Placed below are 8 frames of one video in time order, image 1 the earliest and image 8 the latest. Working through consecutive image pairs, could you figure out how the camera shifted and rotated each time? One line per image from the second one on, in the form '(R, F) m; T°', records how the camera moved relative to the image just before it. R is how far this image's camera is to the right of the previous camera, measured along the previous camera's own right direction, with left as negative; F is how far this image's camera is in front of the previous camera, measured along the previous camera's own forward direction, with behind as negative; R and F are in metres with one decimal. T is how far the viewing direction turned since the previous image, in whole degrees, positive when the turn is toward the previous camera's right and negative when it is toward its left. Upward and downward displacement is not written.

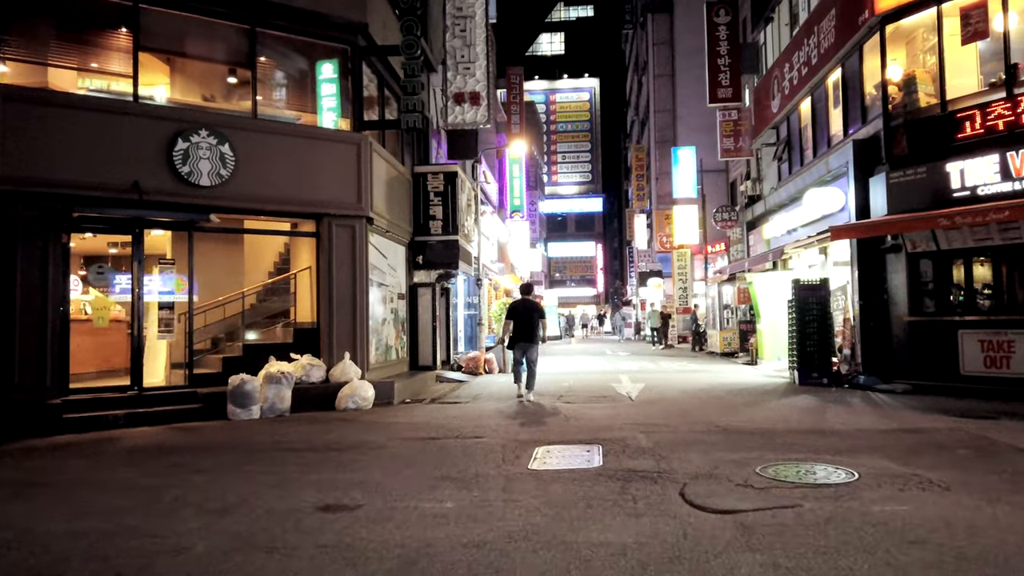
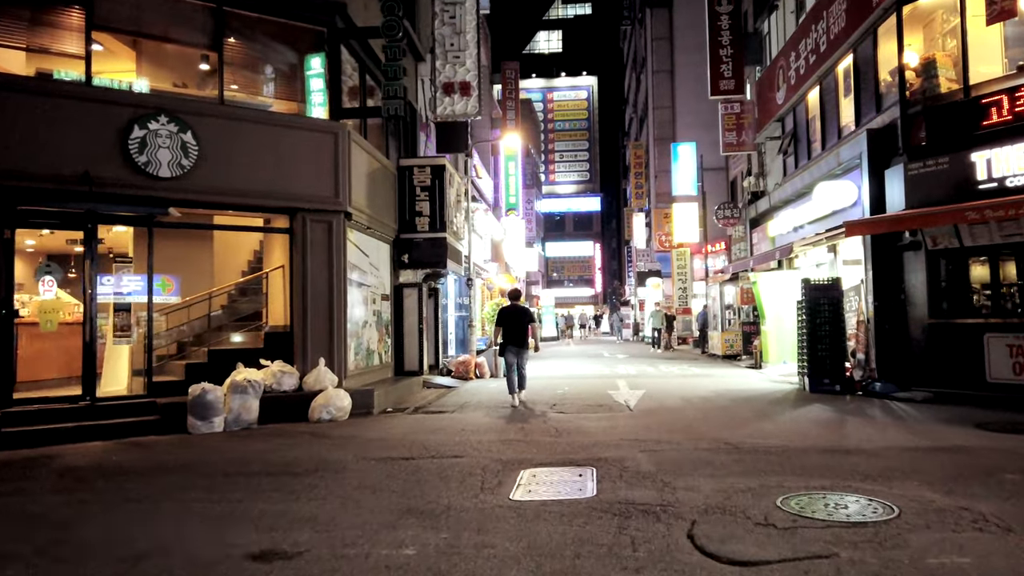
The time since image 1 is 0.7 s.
(+0.1, +0.9) m; 0°
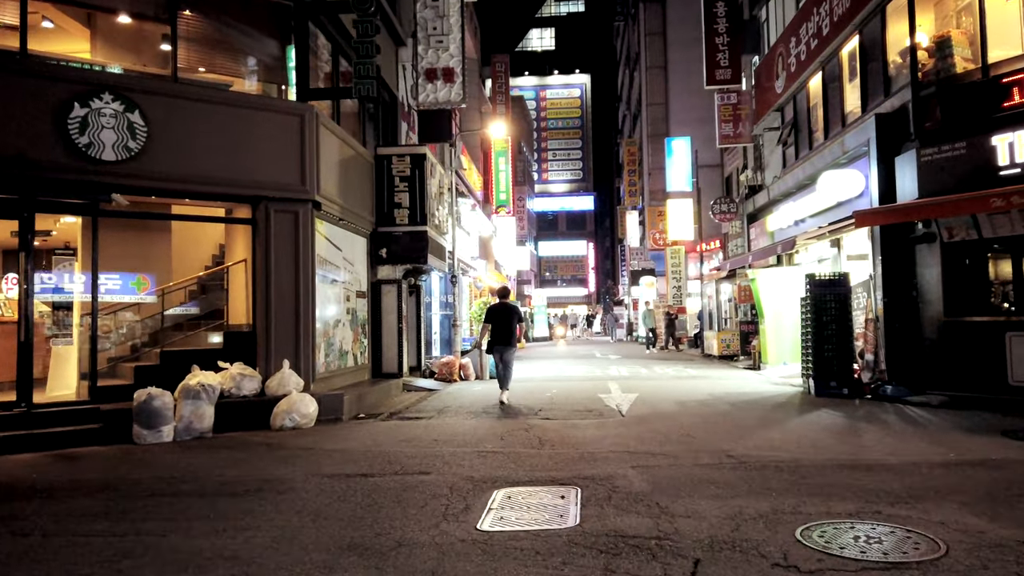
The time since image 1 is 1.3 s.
(+0.2, +0.9) m; 0°
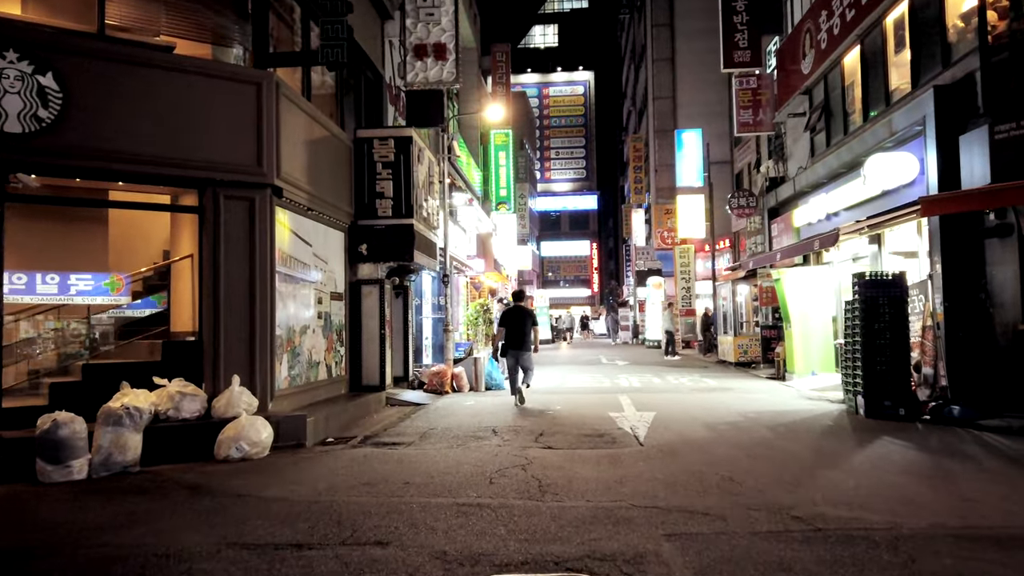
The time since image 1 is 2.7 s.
(+0.1, +1.7) m; 0°
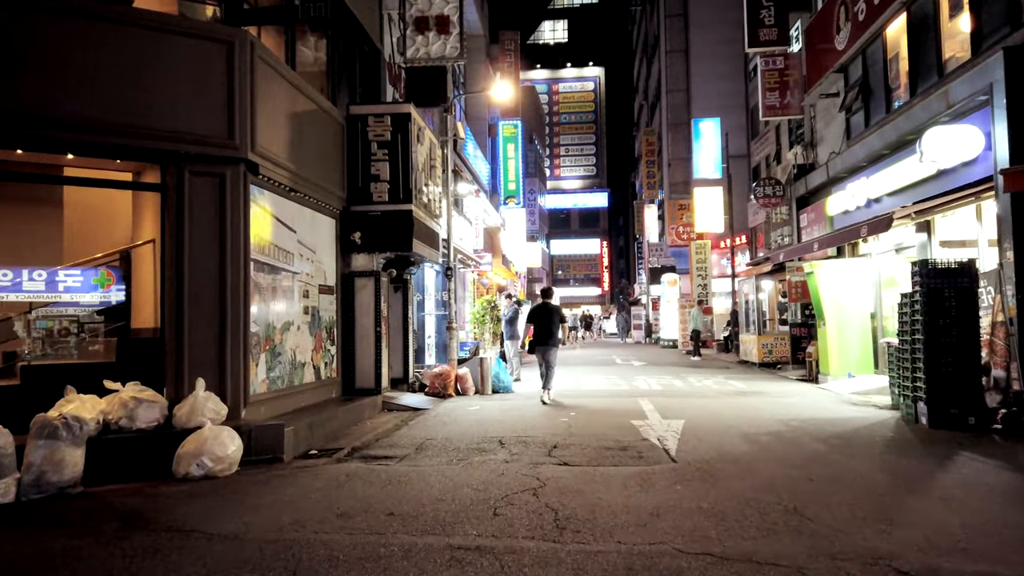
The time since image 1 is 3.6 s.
(0.0, +1.2) m; -1°
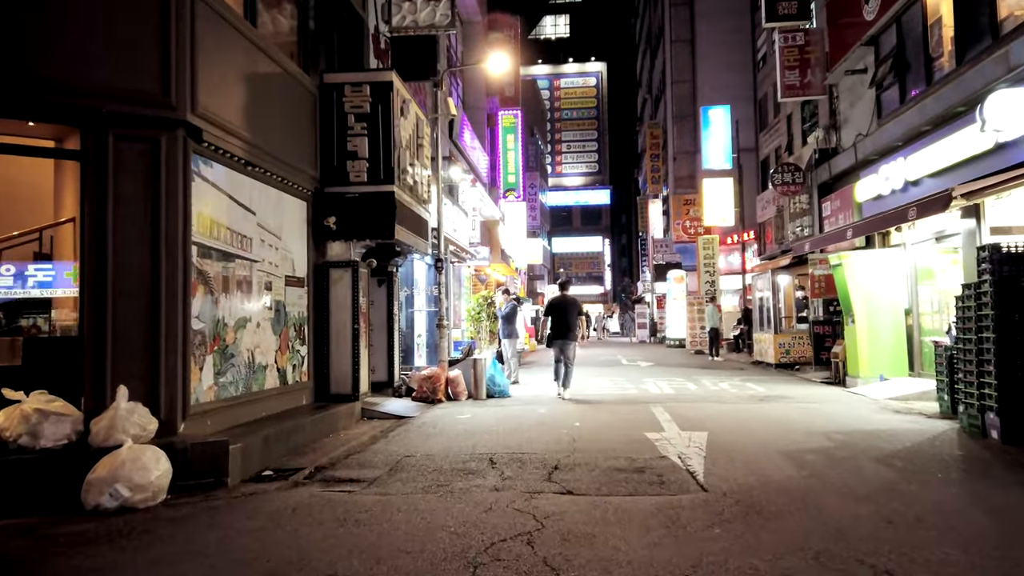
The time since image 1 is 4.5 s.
(+0.1, +1.3) m; 0°
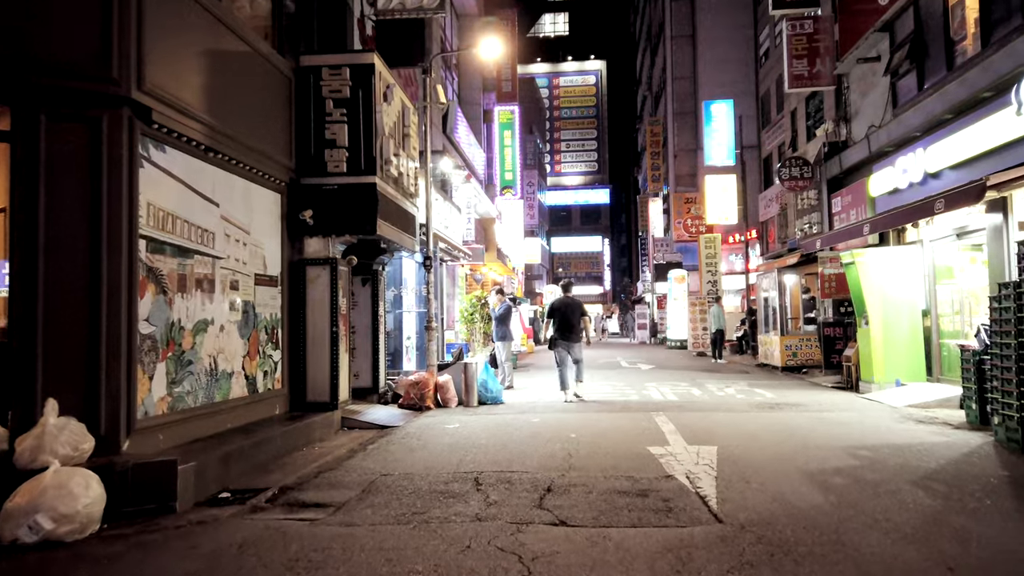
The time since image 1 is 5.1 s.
(+0.1, +0.7) m; 0°
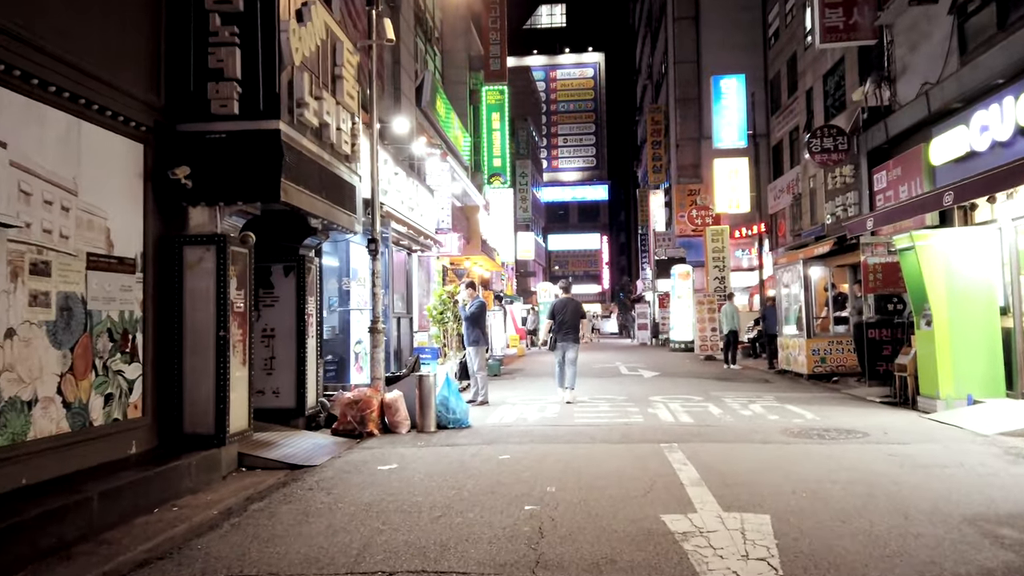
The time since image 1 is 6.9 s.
(+0.4, +2.5) m; 0°
